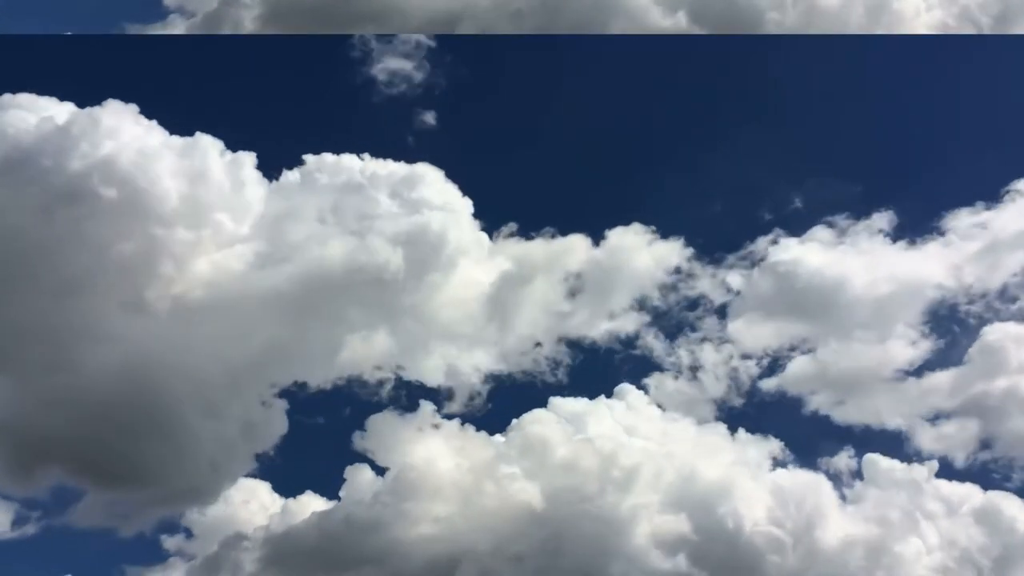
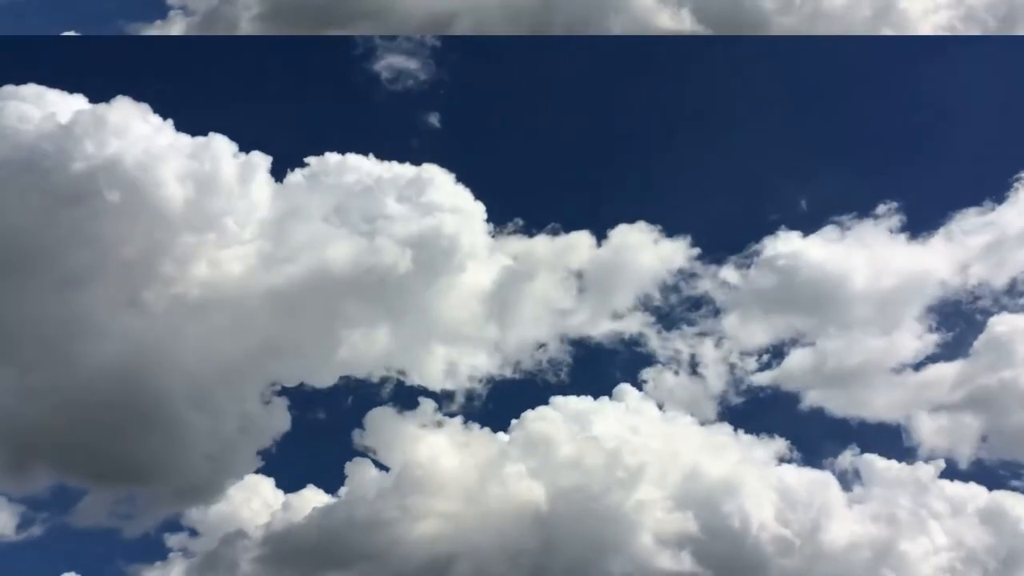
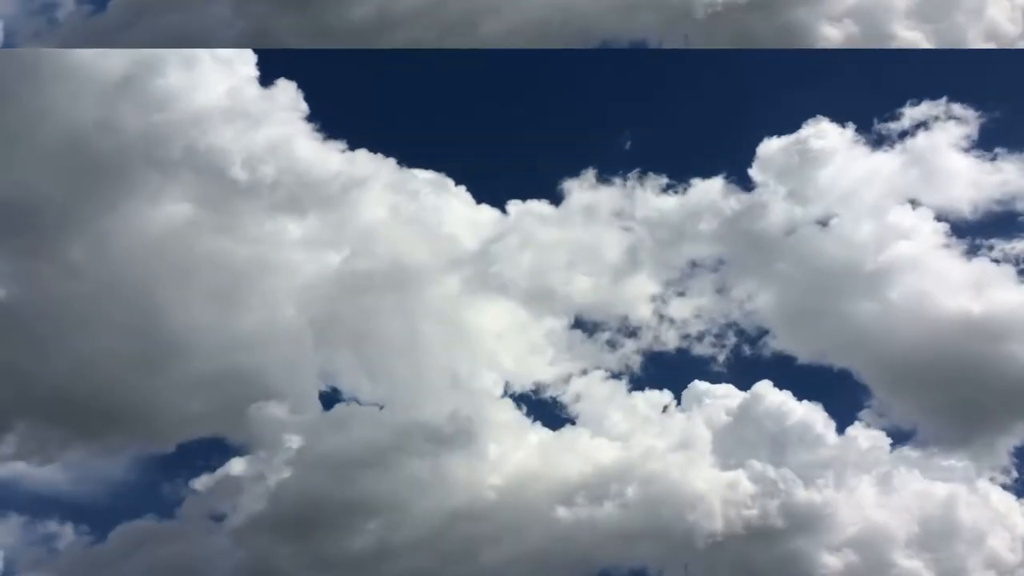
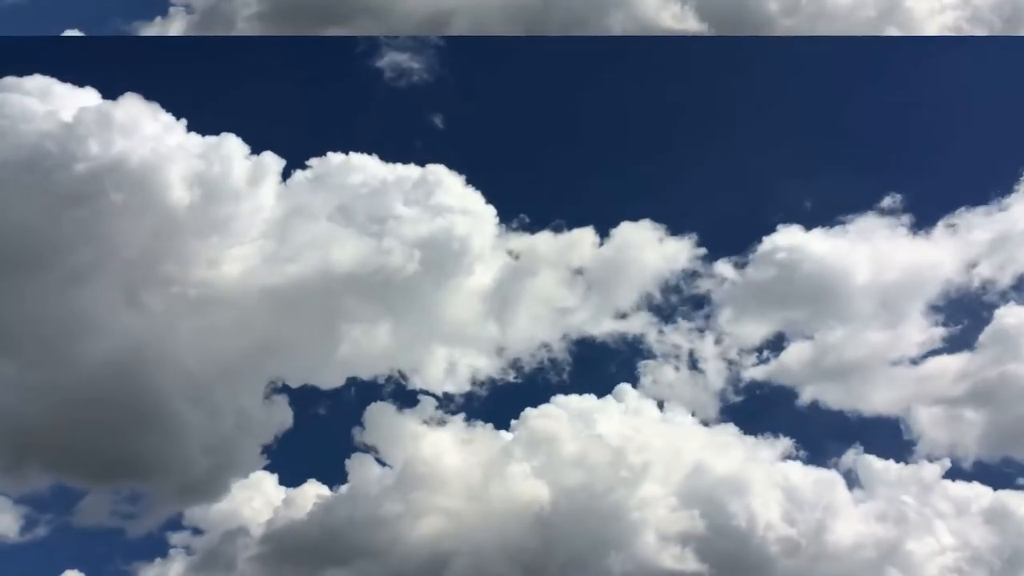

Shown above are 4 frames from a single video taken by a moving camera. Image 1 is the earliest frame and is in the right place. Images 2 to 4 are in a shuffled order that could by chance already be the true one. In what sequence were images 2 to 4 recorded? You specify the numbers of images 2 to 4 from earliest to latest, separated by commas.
2, 4, 3
